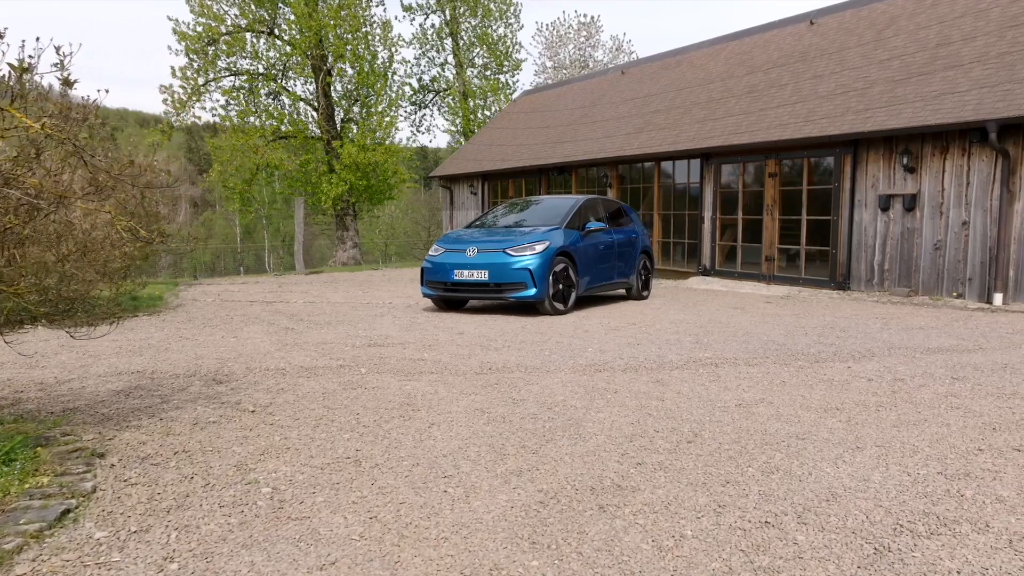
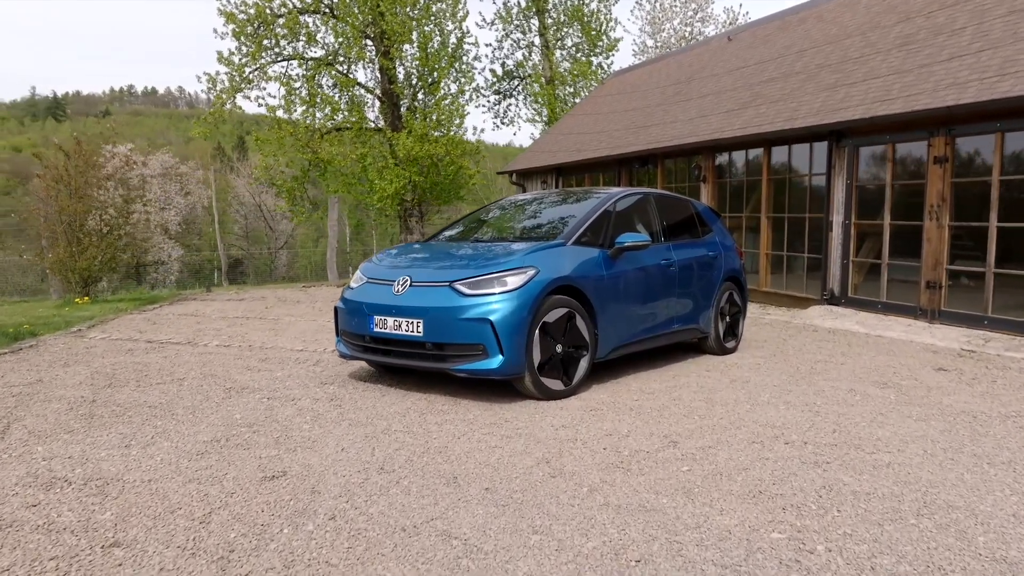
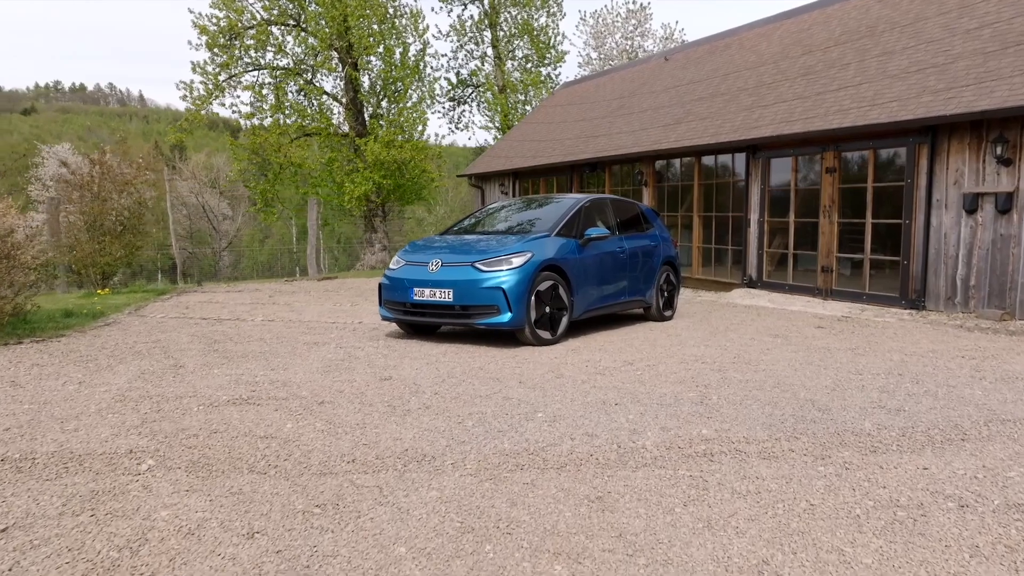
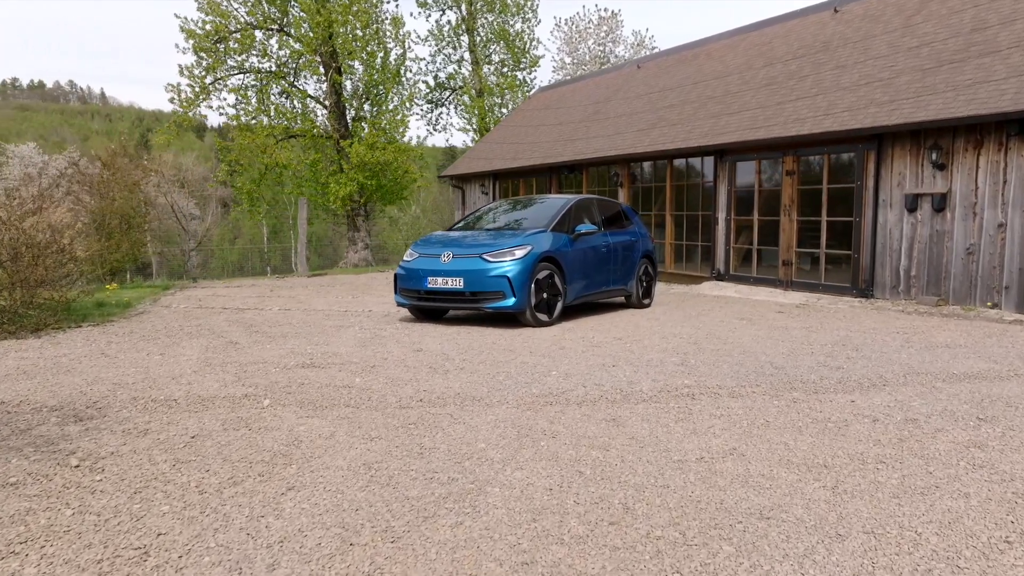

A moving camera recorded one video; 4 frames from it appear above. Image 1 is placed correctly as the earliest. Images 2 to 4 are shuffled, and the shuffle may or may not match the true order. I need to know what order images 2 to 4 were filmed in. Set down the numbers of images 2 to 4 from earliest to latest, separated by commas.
4, 3, 2
